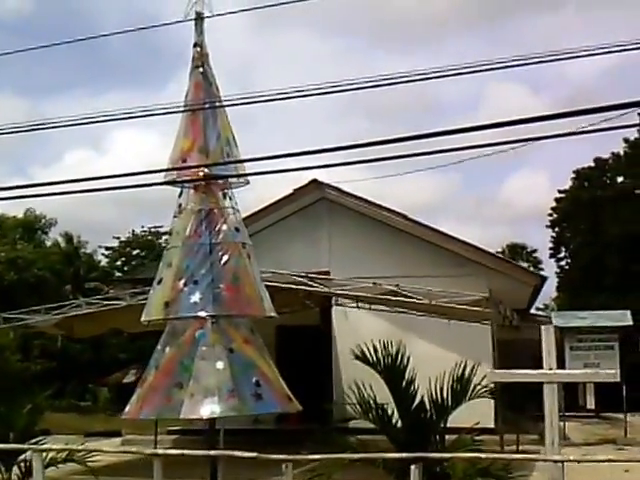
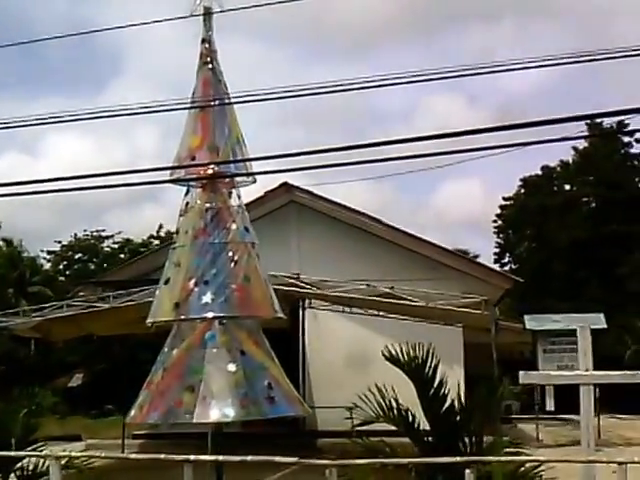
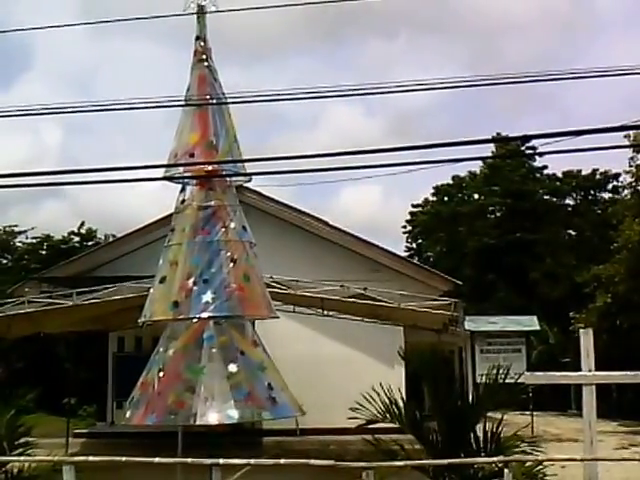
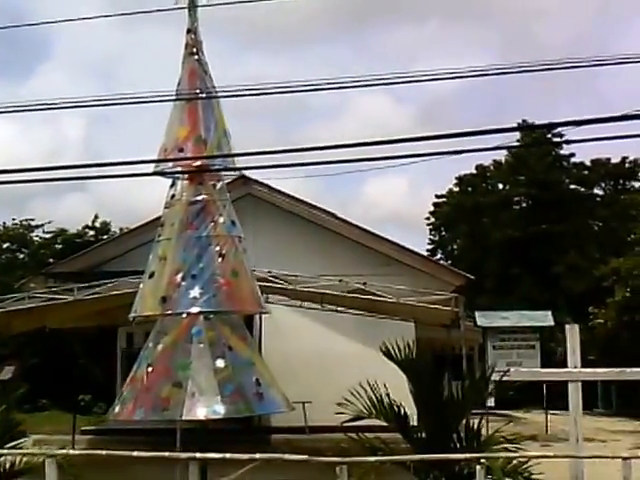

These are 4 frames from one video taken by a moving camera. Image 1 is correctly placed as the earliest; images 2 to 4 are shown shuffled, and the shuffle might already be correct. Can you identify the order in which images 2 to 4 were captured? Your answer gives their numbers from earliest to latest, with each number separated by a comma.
2, 4, 3
